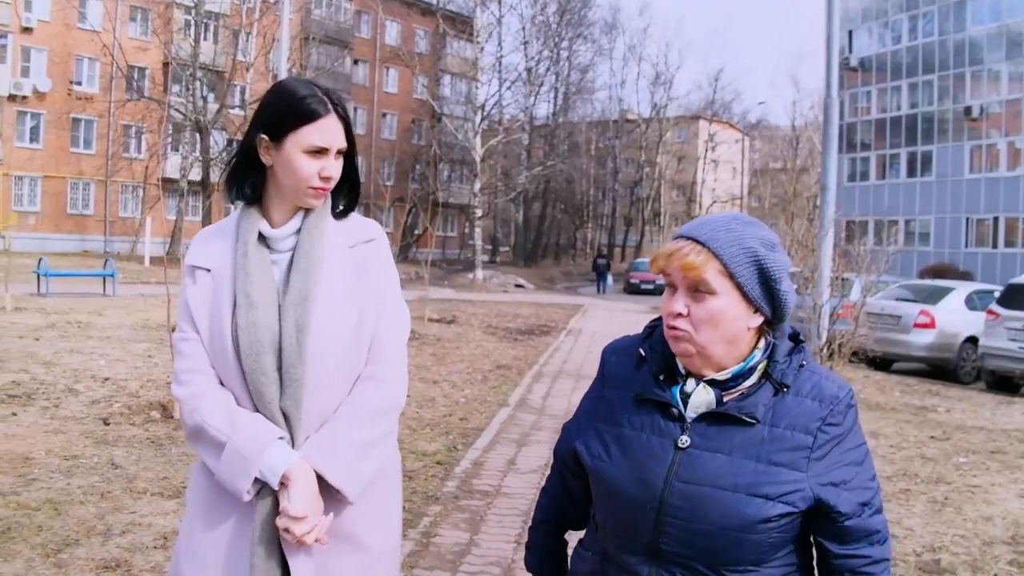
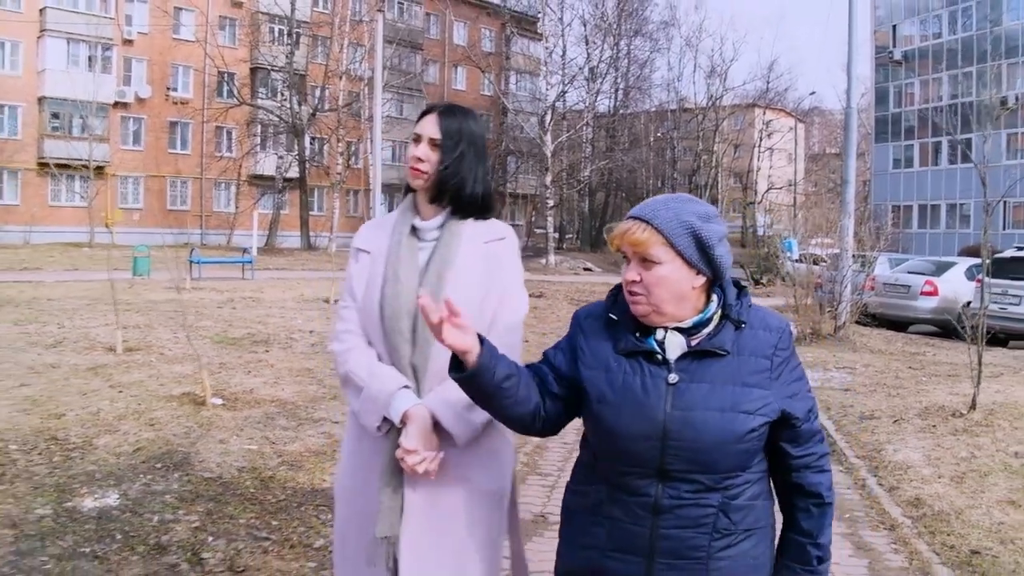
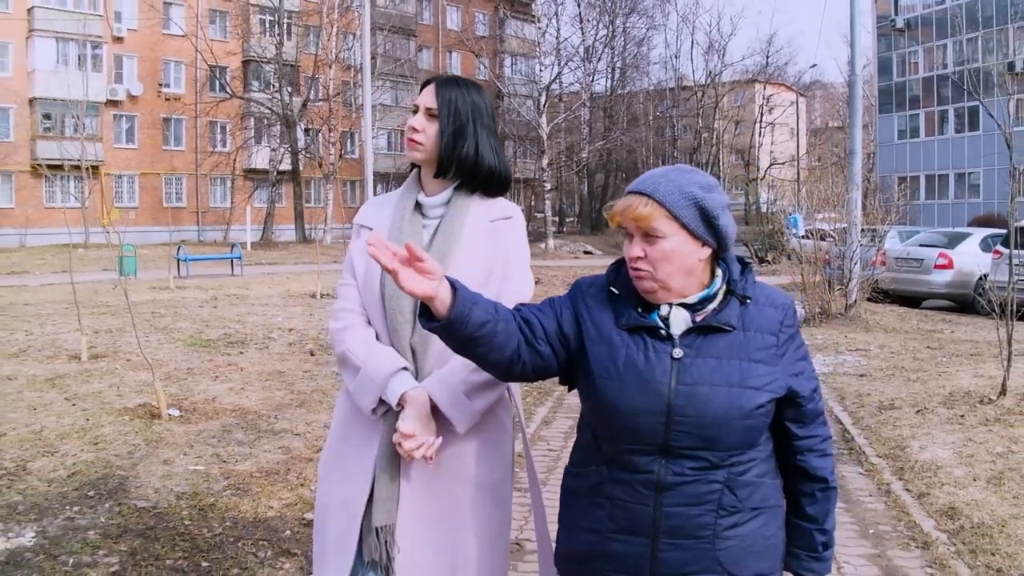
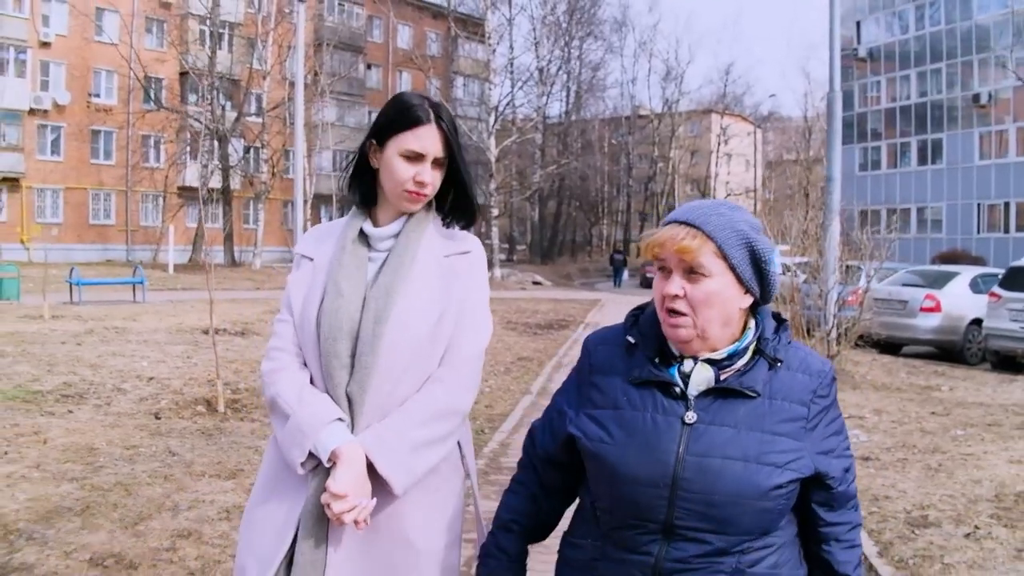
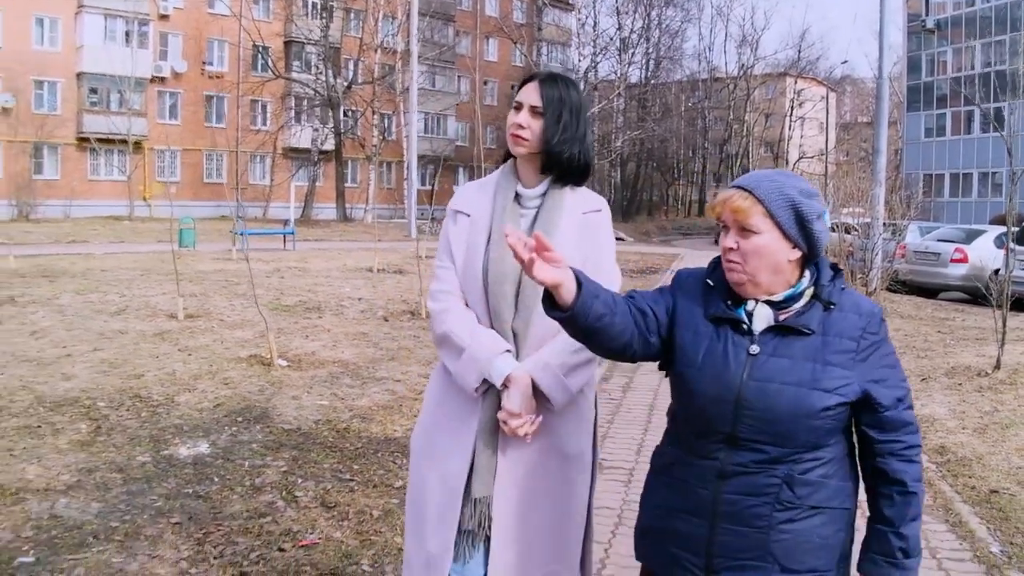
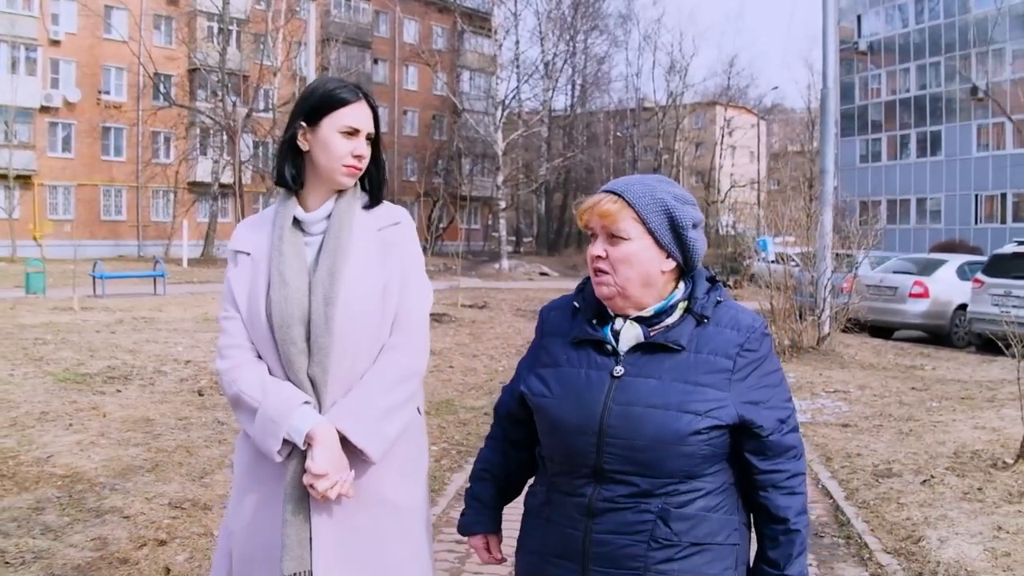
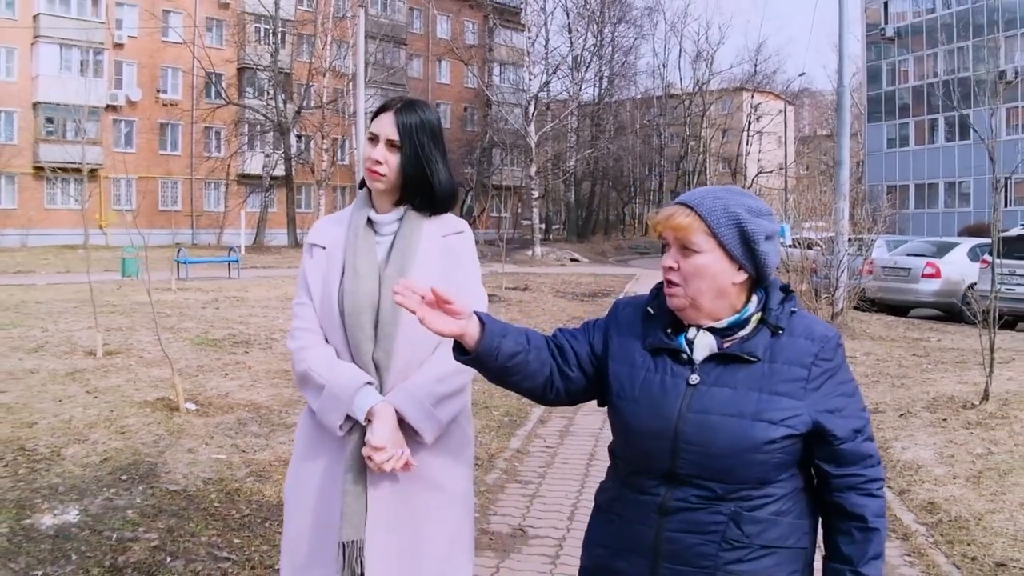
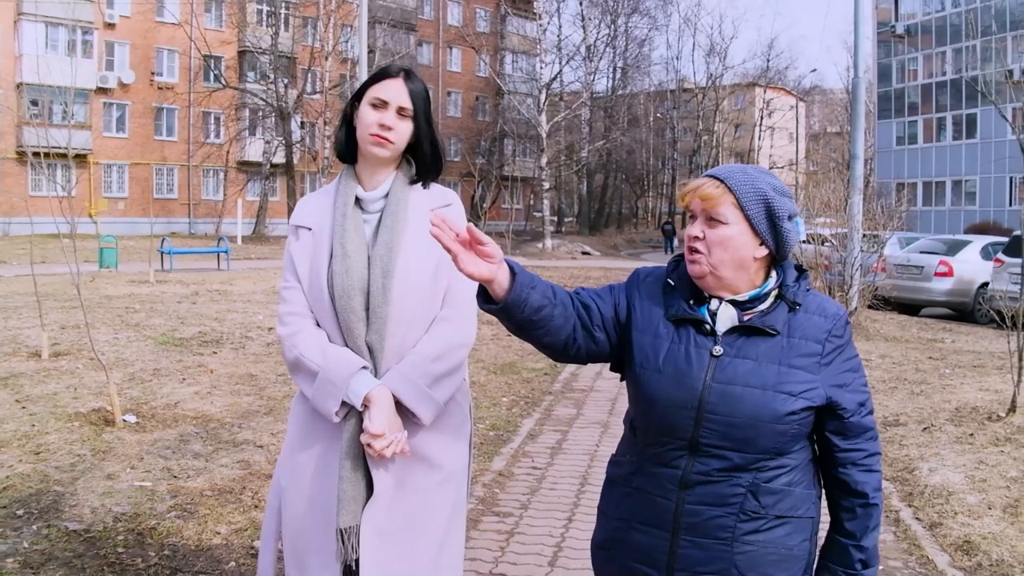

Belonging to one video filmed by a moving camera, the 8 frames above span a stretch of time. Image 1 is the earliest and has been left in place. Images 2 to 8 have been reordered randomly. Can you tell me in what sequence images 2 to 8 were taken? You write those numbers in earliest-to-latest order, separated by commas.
4, 6, 8, 3, 7, 2, 5
